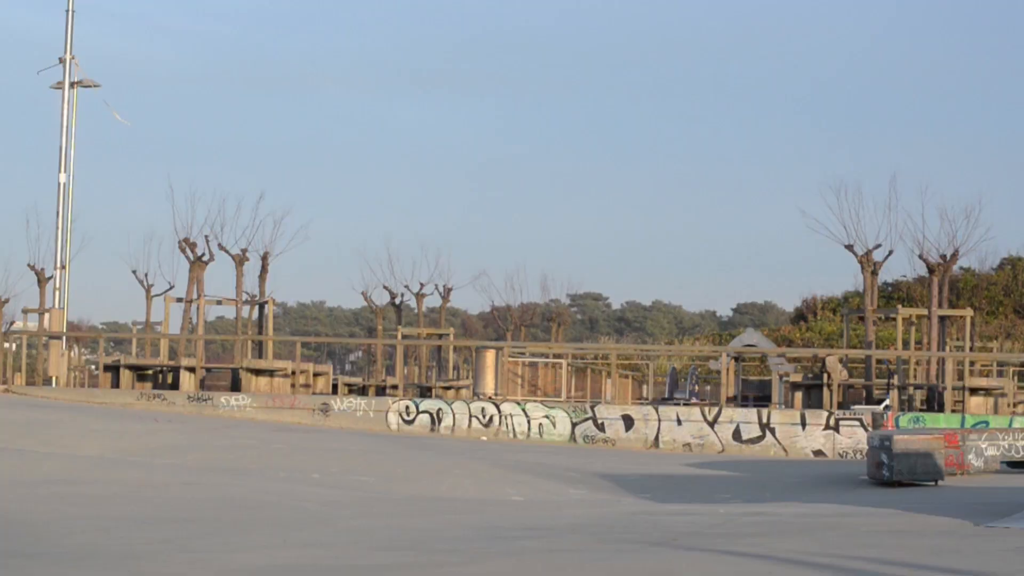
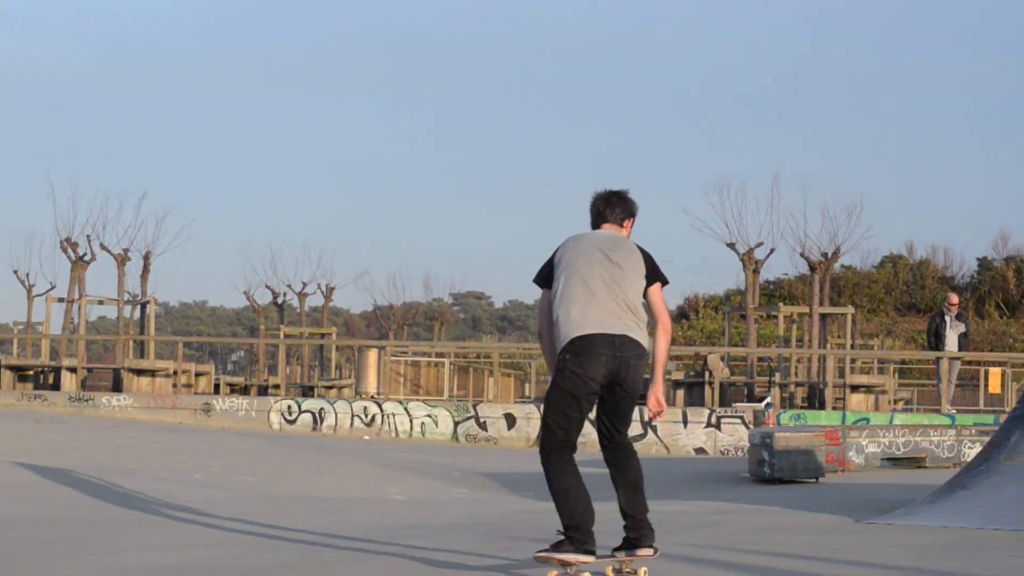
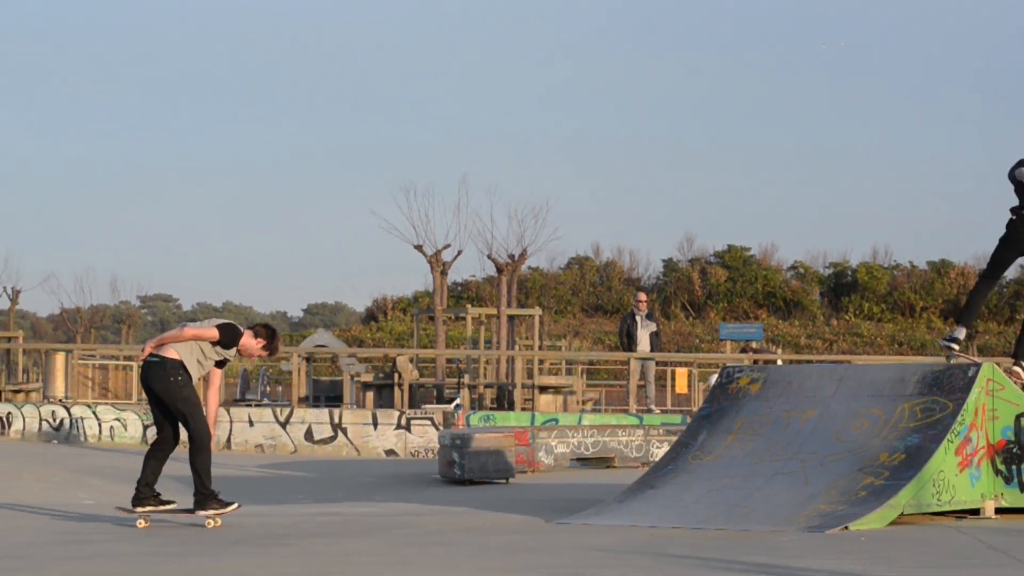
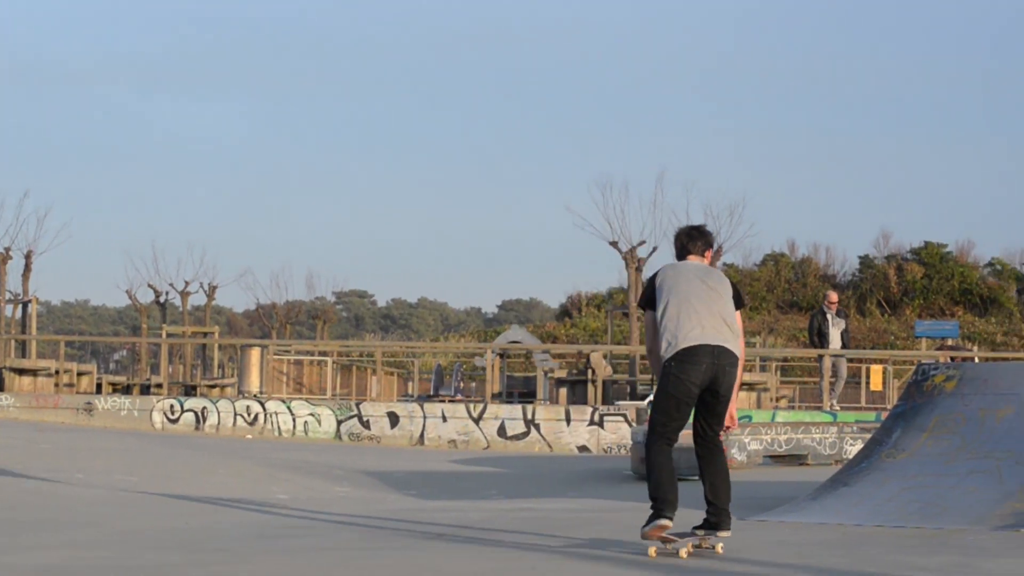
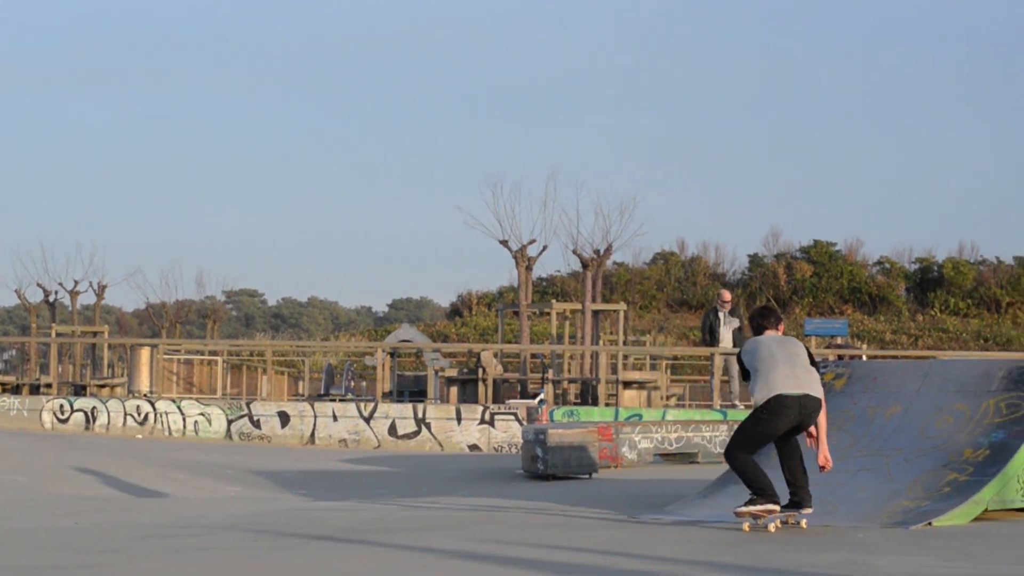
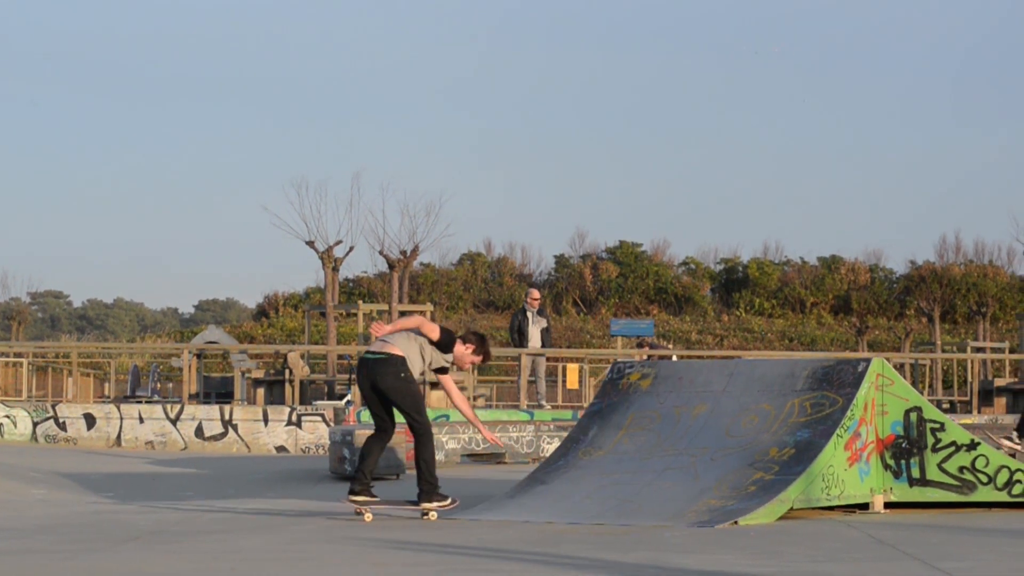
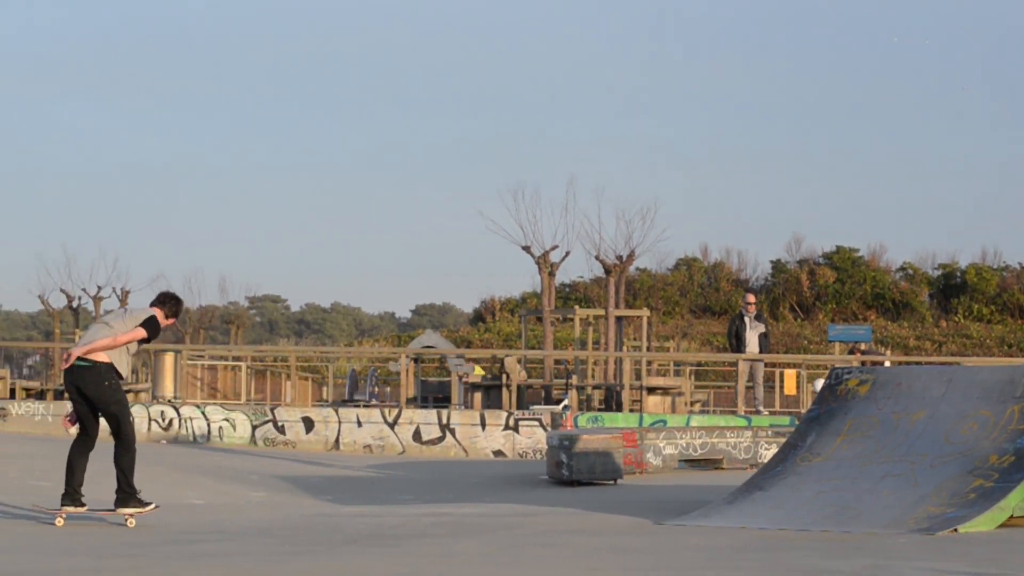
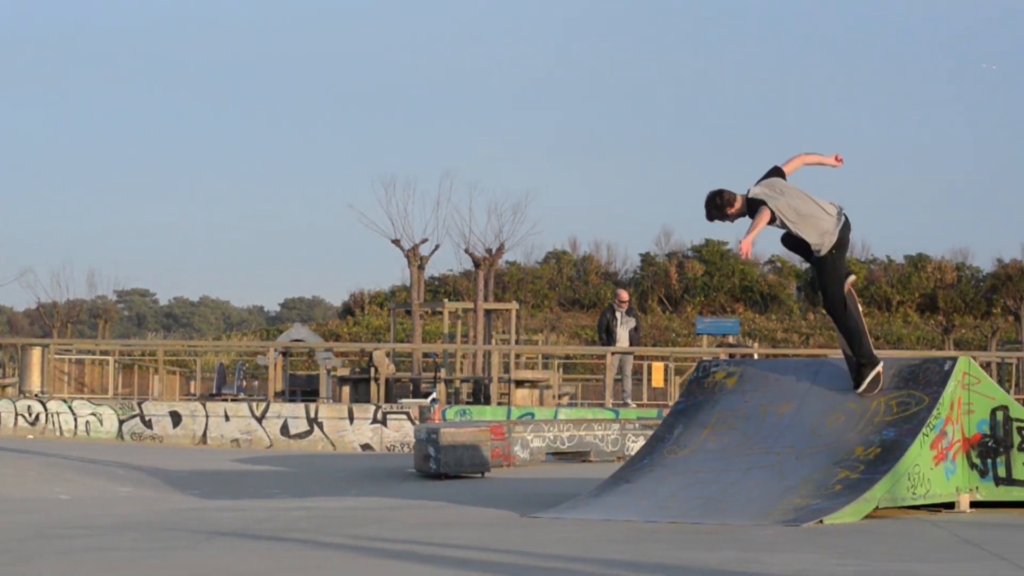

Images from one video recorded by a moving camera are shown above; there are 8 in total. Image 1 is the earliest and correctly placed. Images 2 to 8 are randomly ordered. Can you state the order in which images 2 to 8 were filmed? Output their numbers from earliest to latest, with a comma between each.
2, 4, 5, 8, 6, 3, 7
